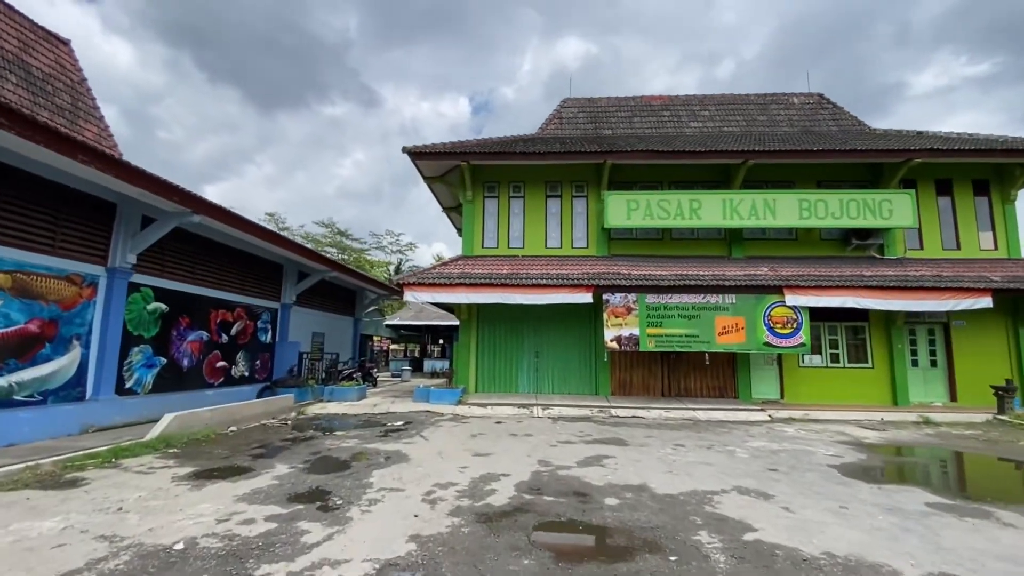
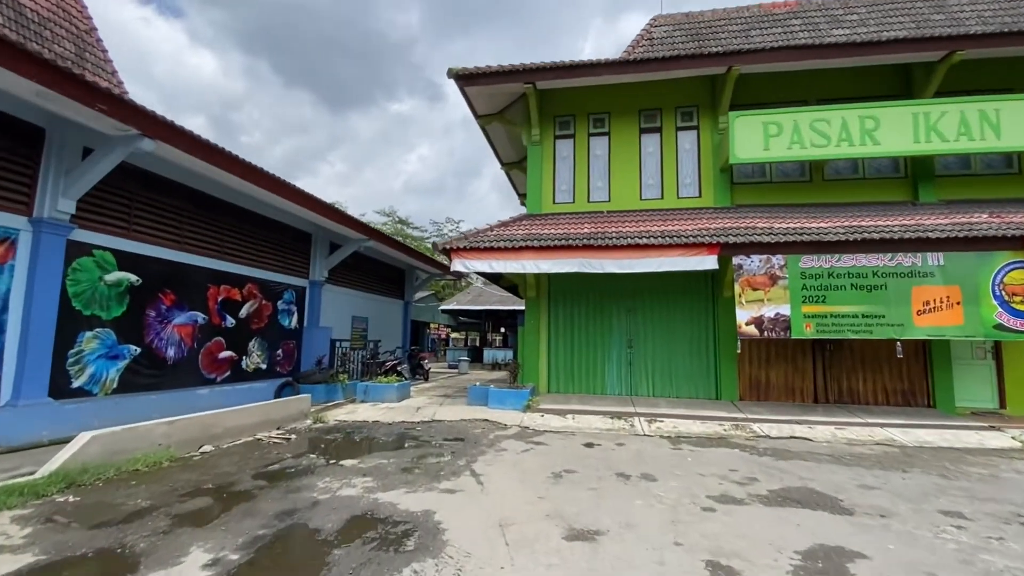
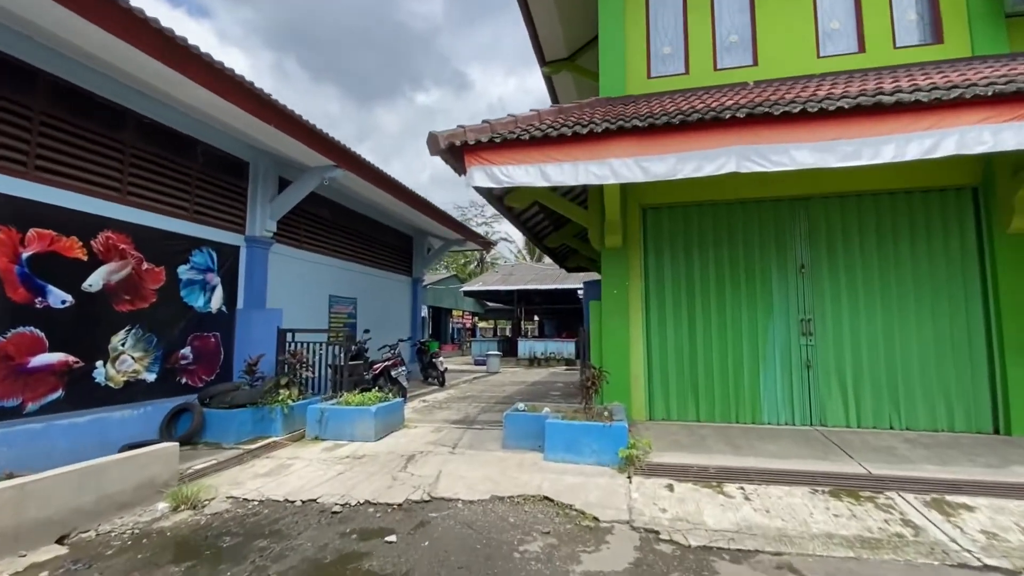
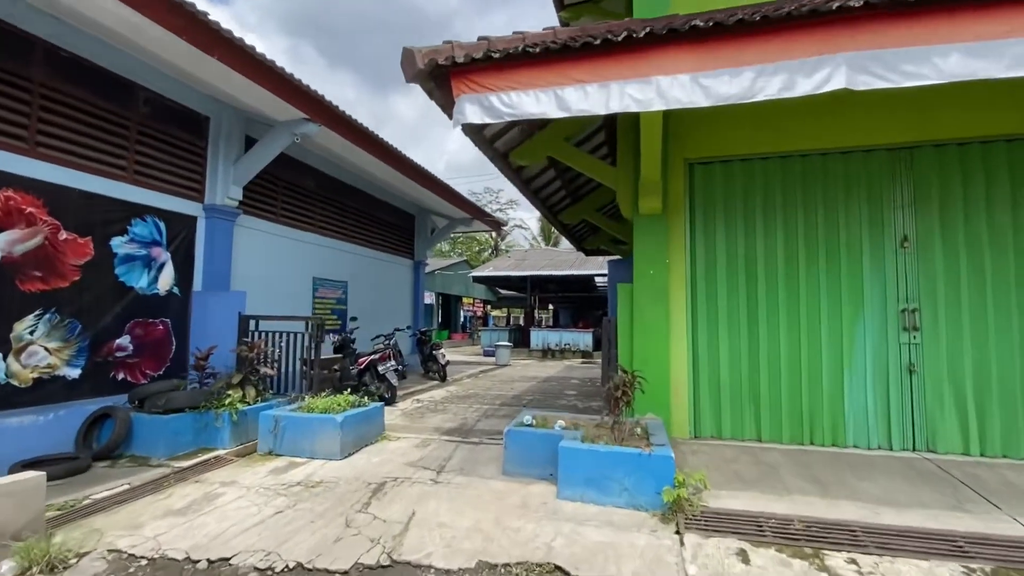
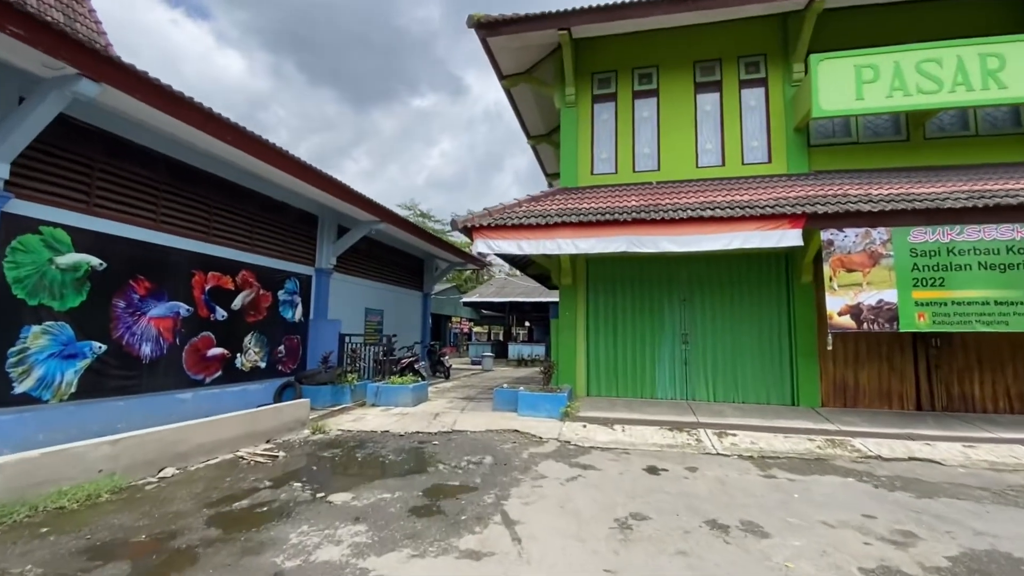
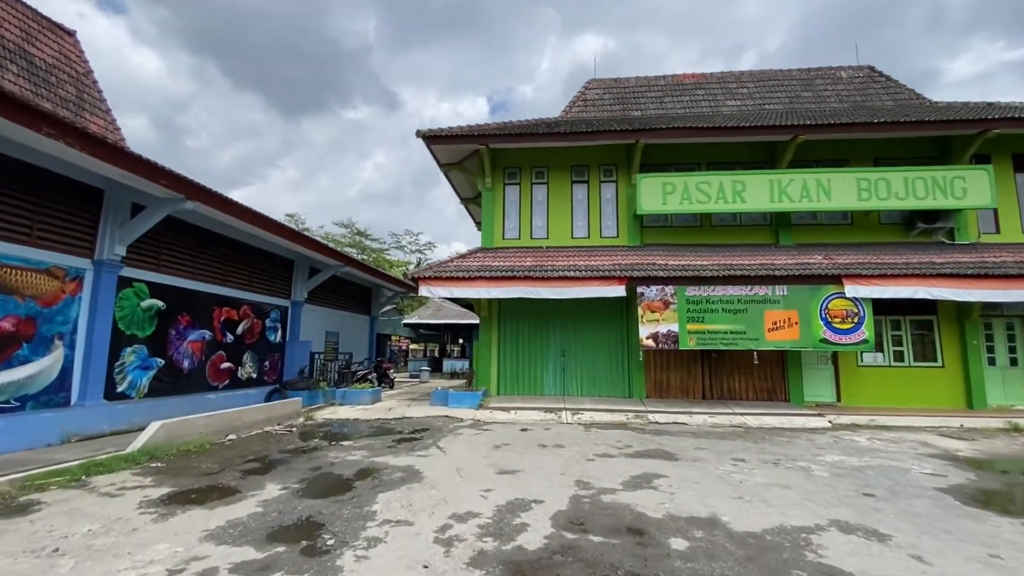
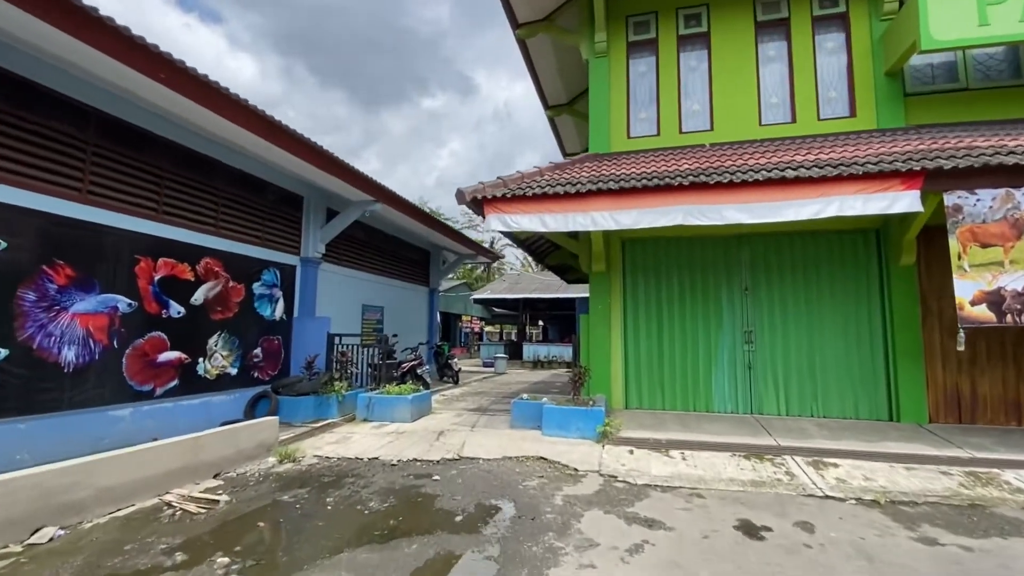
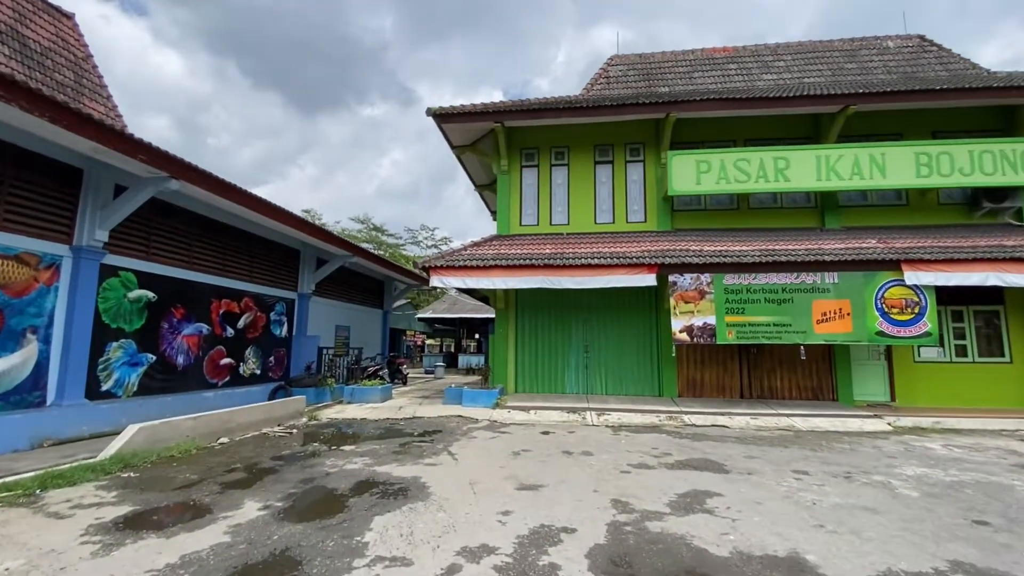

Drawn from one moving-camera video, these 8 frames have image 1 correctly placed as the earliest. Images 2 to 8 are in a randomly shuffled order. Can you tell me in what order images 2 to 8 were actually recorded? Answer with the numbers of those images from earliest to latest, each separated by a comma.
6, 8, 2, 5, 7, 3, 4
